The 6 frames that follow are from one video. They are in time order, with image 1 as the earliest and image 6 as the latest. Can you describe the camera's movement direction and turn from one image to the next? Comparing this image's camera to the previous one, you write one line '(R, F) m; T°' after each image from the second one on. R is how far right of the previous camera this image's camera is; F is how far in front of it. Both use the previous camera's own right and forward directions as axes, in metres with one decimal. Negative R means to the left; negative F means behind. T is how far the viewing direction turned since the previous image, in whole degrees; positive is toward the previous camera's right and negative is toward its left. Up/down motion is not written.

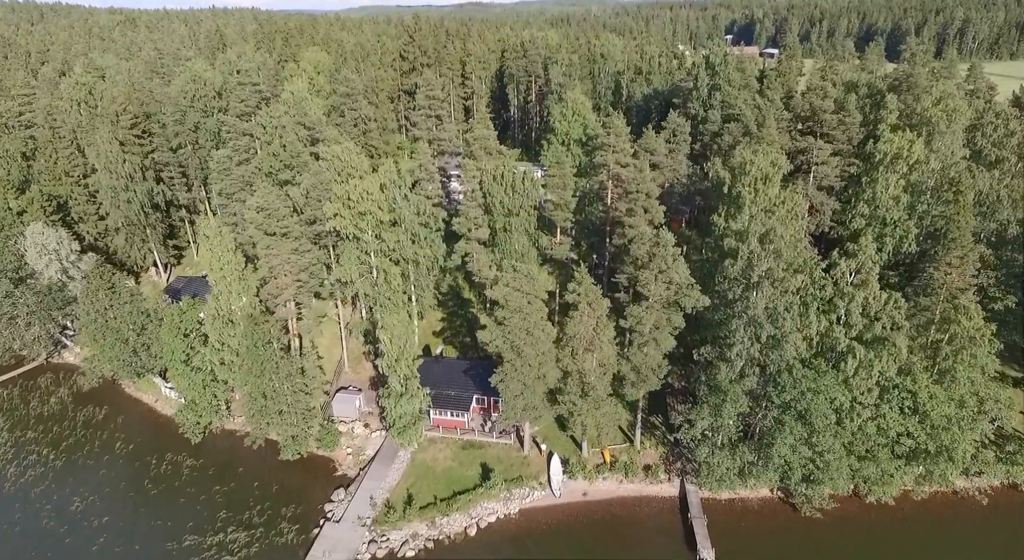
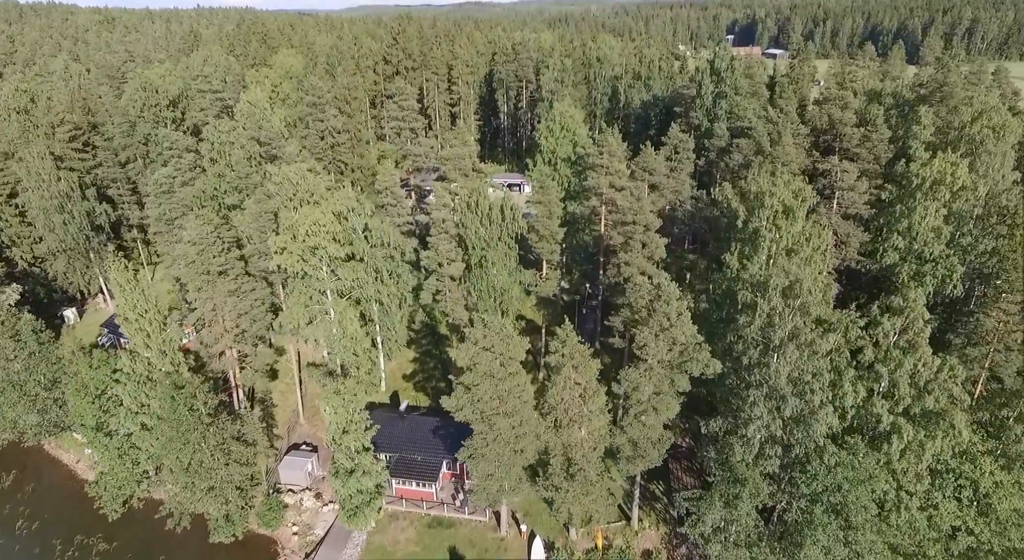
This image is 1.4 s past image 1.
(+1.2, +5.4) m; 0°
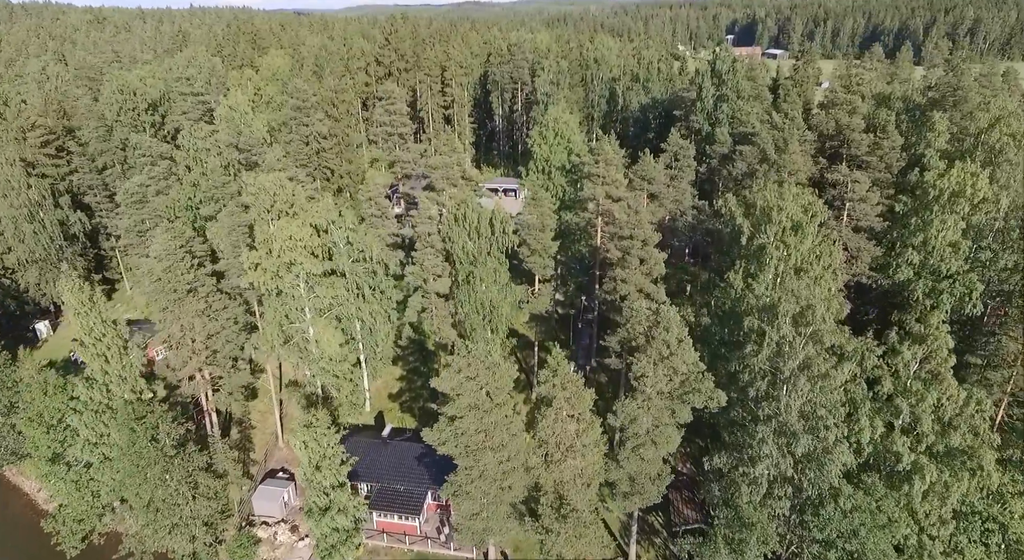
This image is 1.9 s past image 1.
(+0.5, +2.0) m; 0°
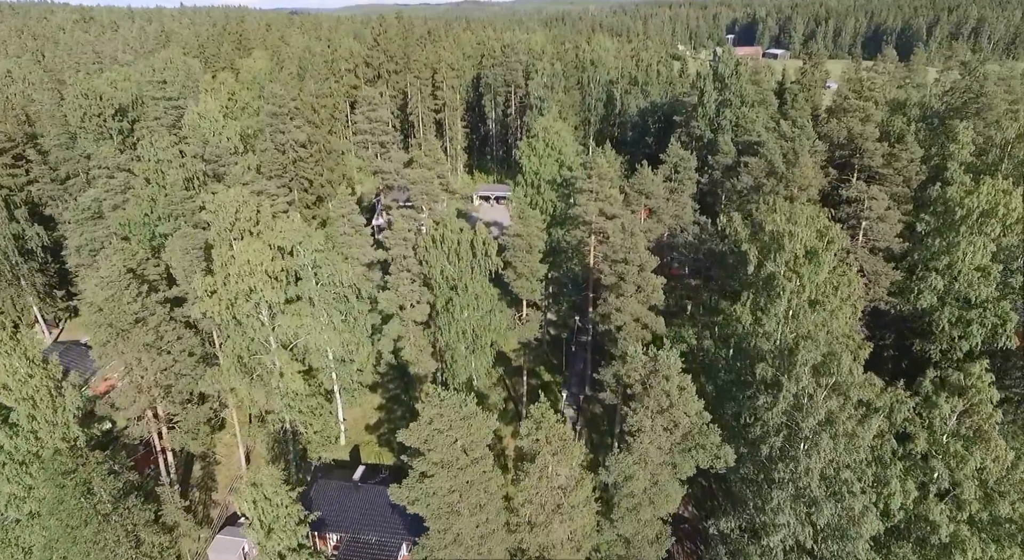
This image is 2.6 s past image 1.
(+0.7, +2.9) m; 0°
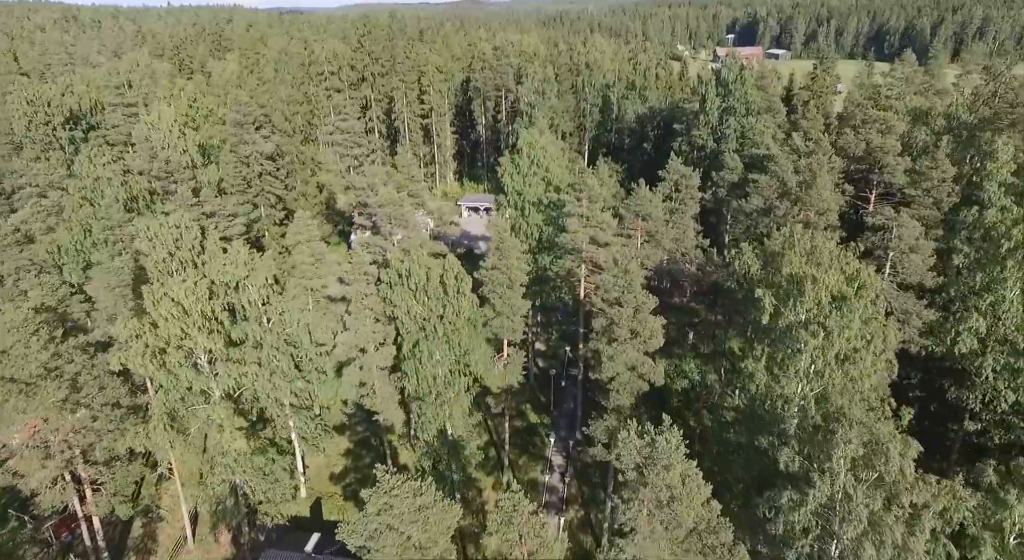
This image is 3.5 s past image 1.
(+0.9, +3.8) m; 0°
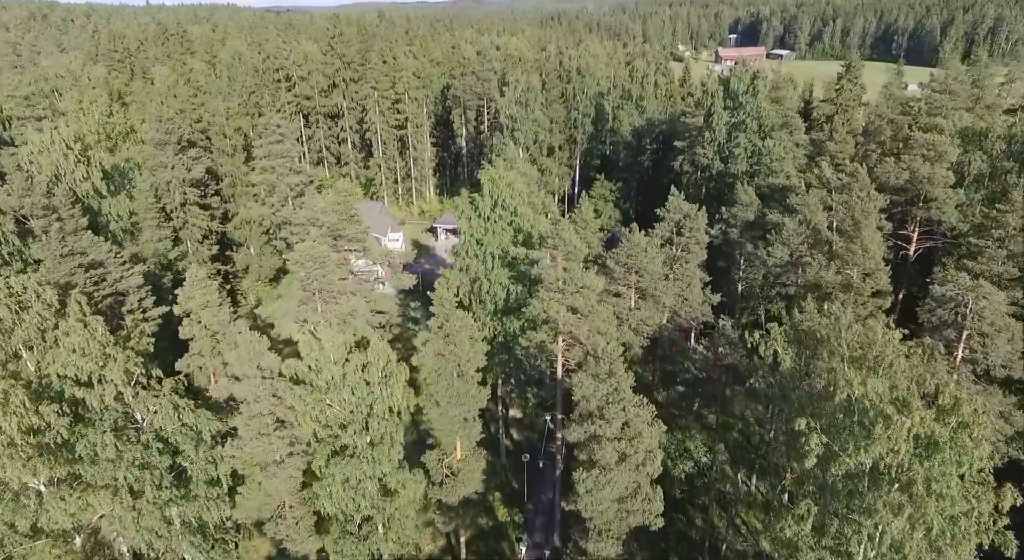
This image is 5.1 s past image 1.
(+1.6, +6.5) m; 0°
